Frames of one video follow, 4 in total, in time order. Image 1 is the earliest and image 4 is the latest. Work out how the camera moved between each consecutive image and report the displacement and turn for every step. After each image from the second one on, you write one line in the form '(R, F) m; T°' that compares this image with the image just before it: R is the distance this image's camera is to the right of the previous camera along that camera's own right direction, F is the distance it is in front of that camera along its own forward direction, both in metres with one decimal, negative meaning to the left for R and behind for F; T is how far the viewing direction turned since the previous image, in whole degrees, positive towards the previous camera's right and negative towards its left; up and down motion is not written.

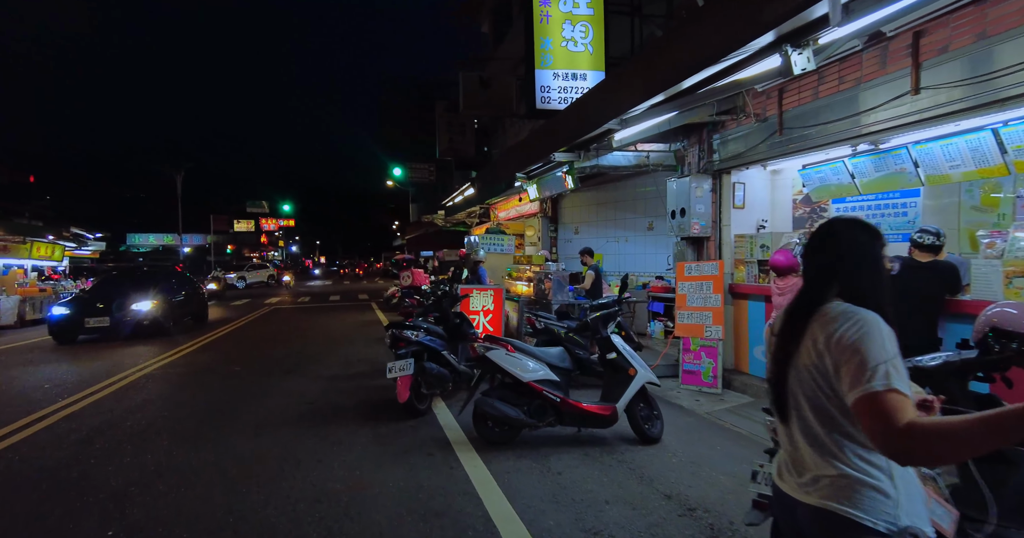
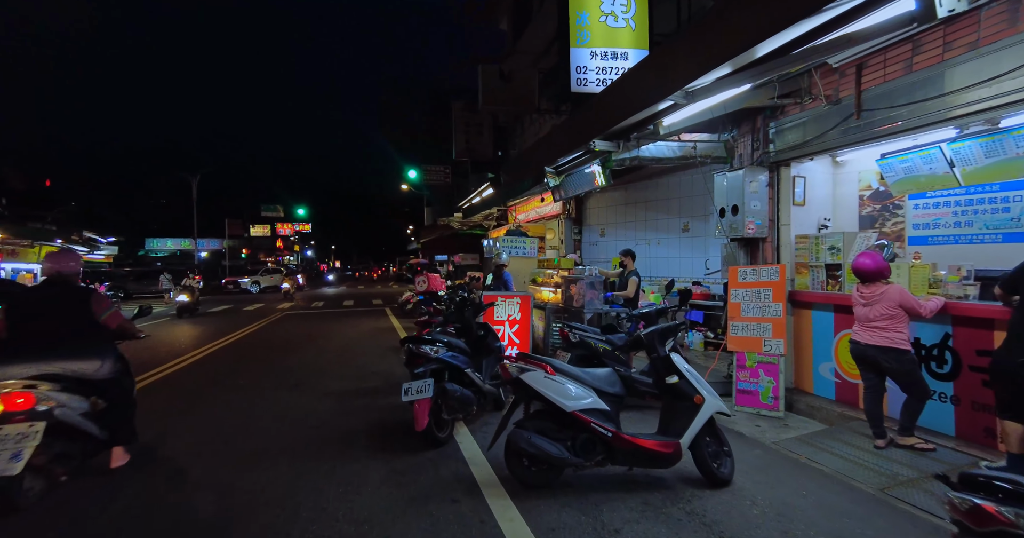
(-0.2, +0.8) m; -2°
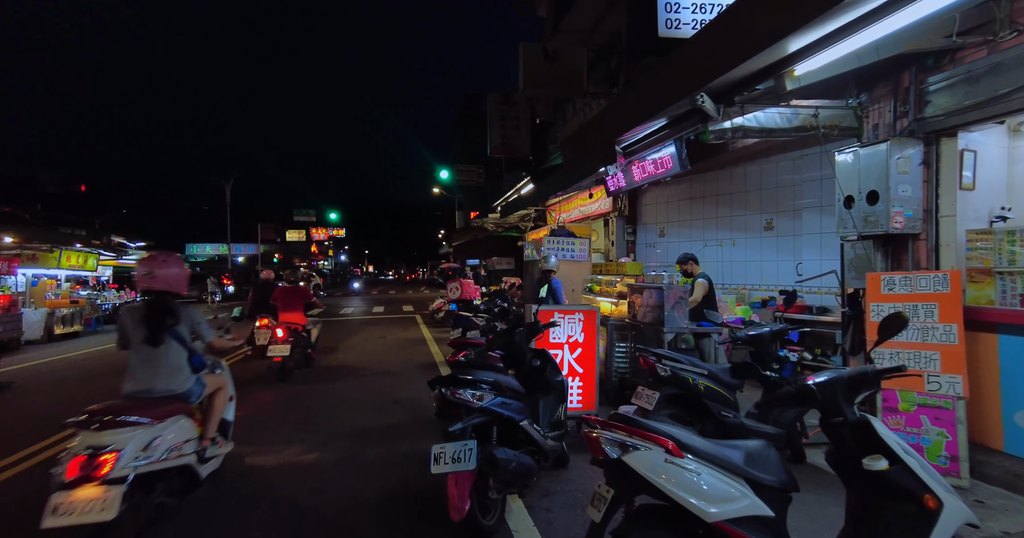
(-0.3, +1.5) m; -4°
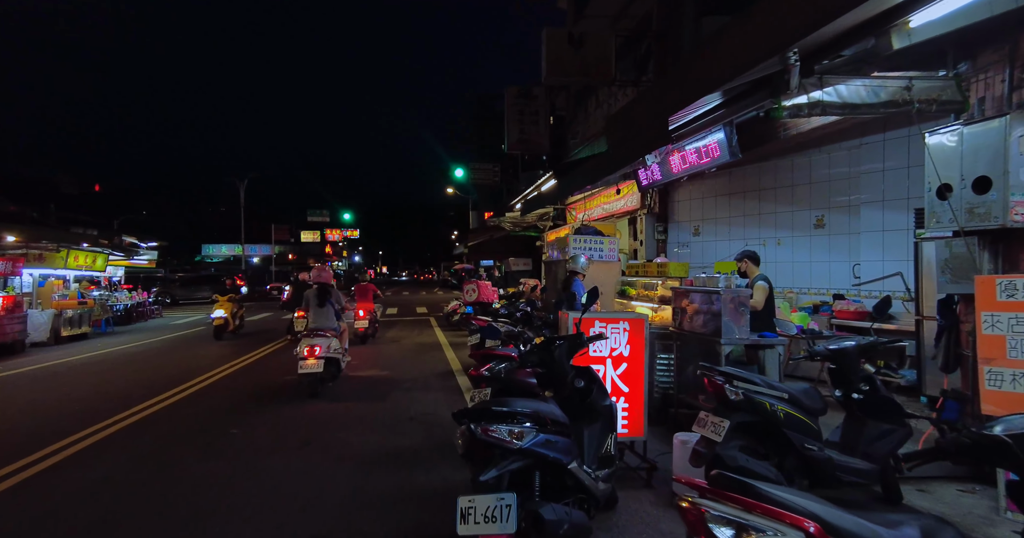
(-0.2, +0.7) m; -1°
